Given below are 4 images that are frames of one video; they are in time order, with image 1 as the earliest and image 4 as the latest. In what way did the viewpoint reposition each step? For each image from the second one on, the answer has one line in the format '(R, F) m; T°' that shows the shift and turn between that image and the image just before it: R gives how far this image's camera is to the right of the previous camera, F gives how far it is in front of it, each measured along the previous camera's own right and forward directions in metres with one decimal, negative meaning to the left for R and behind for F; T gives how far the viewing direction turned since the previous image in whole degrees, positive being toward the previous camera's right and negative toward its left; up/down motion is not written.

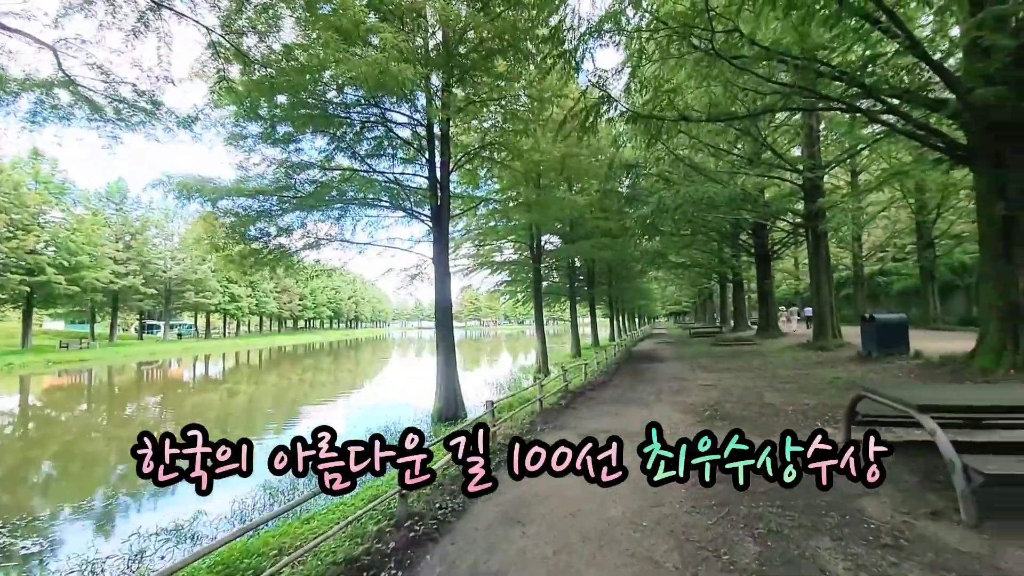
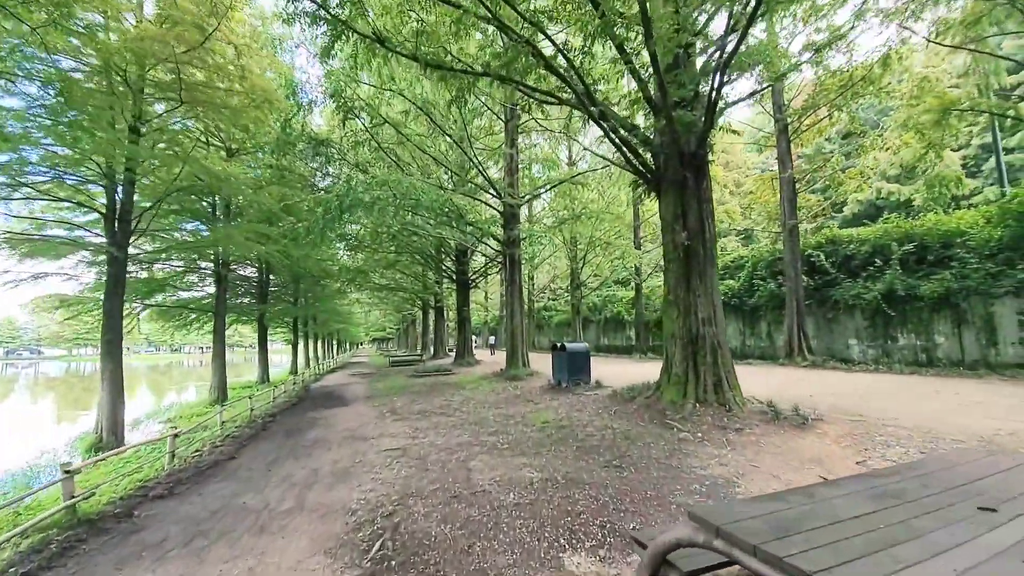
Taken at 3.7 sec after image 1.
(+1.7, +3.3) m; +38°
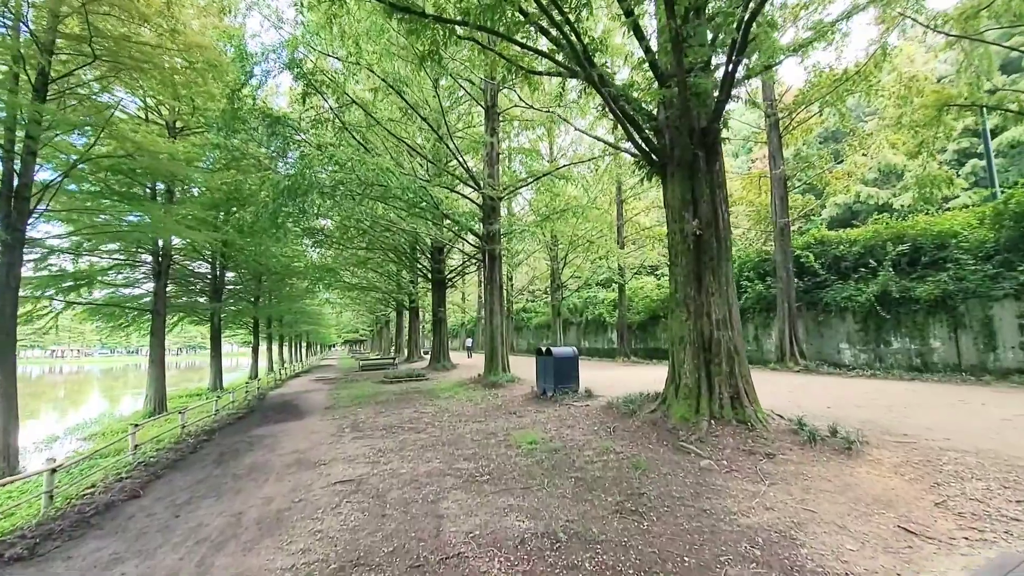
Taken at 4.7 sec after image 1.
(-0.1, +1.1) m; +3°
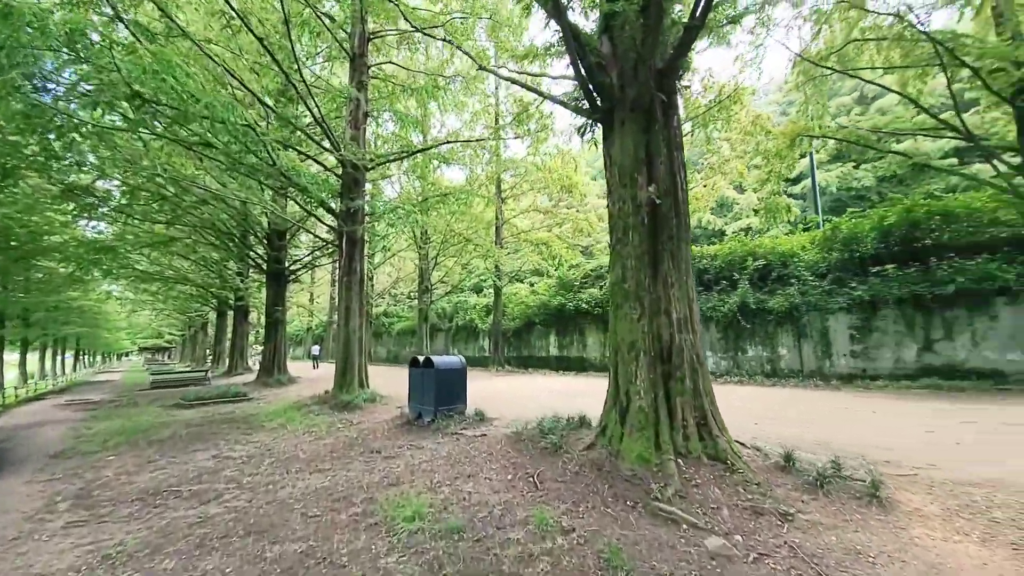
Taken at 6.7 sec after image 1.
(-0.2, +2.2) m; +19°
